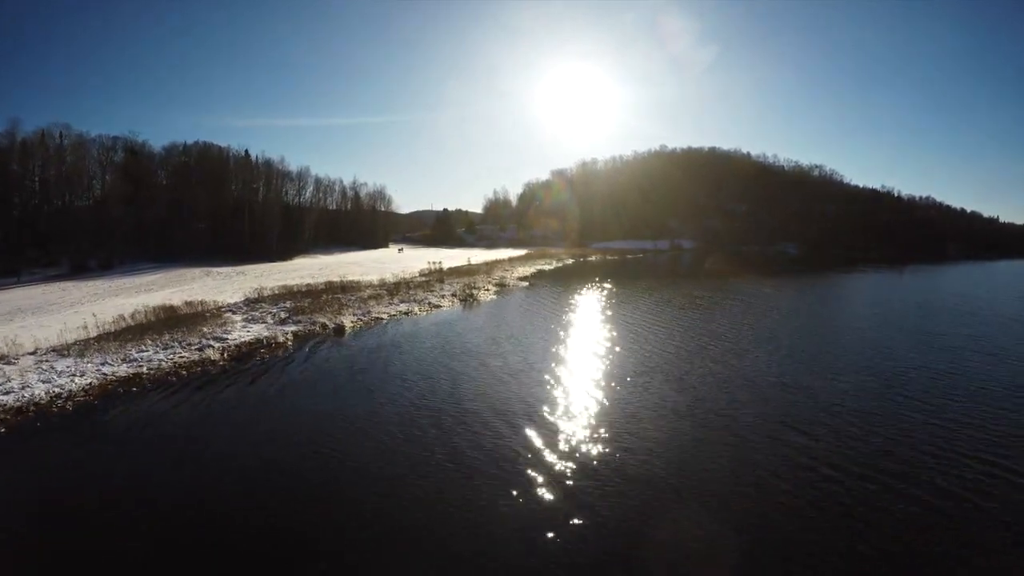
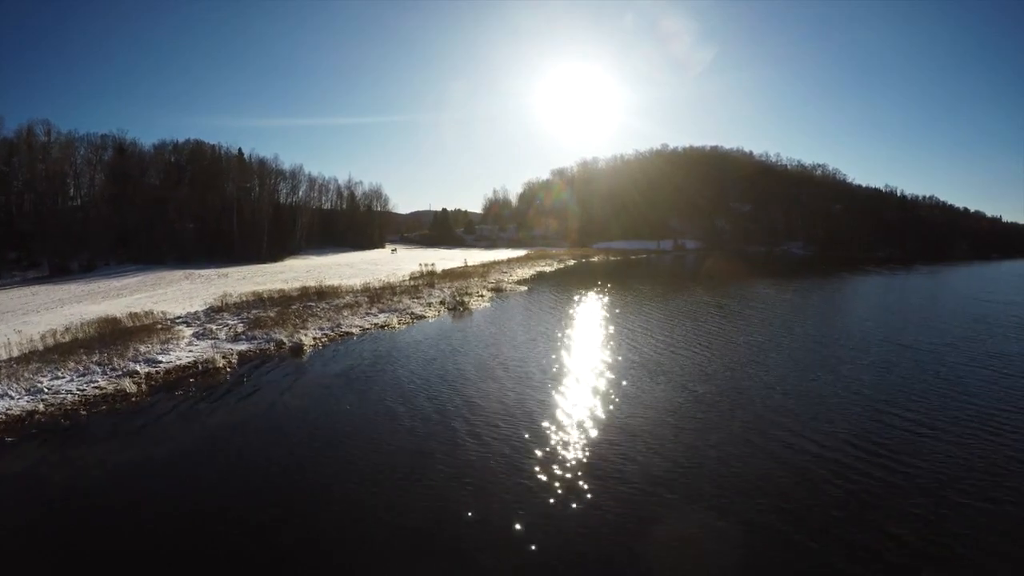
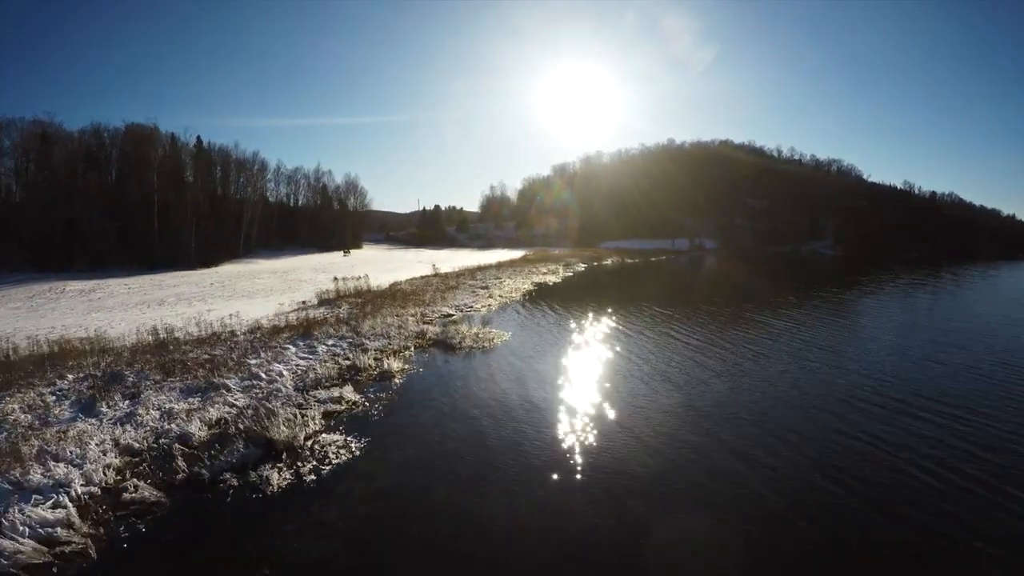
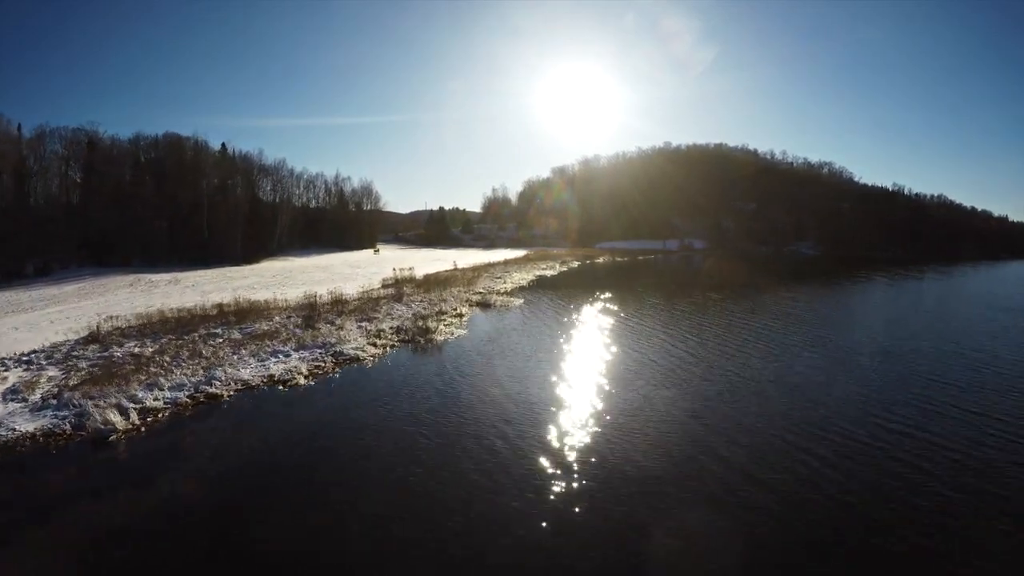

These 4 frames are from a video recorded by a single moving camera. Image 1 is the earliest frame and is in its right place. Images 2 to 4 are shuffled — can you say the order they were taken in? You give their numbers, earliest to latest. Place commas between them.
2, 4, 3
